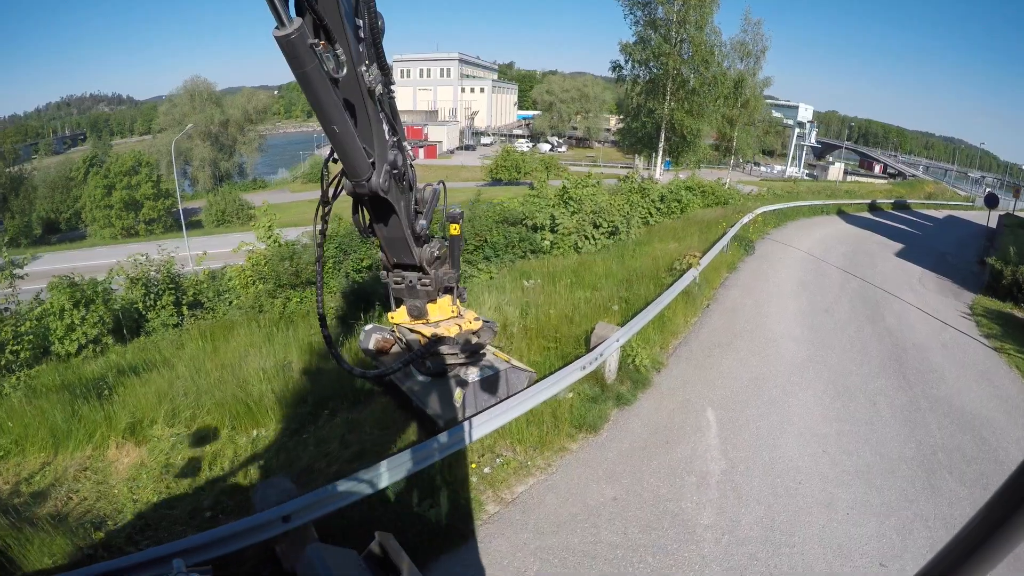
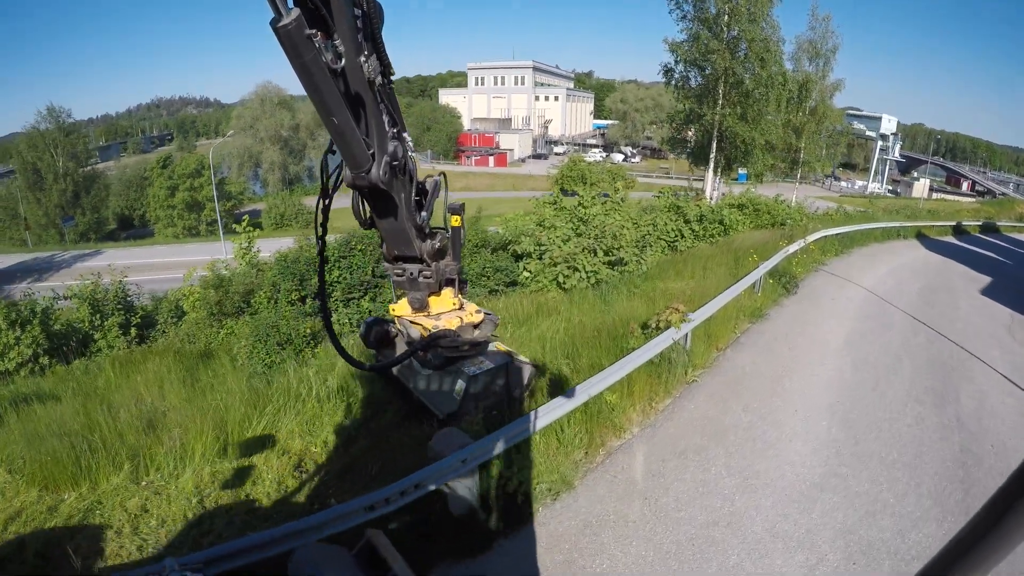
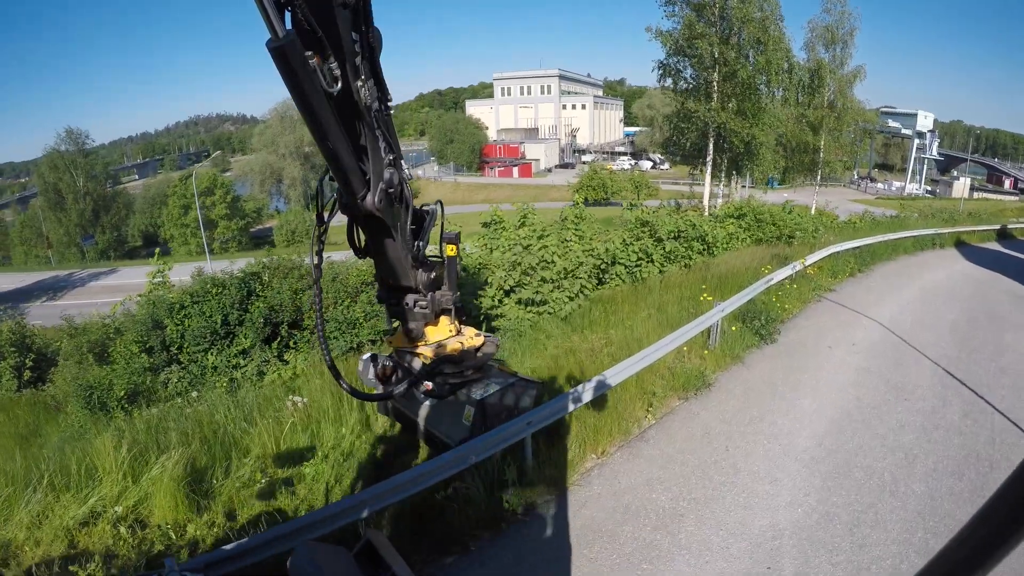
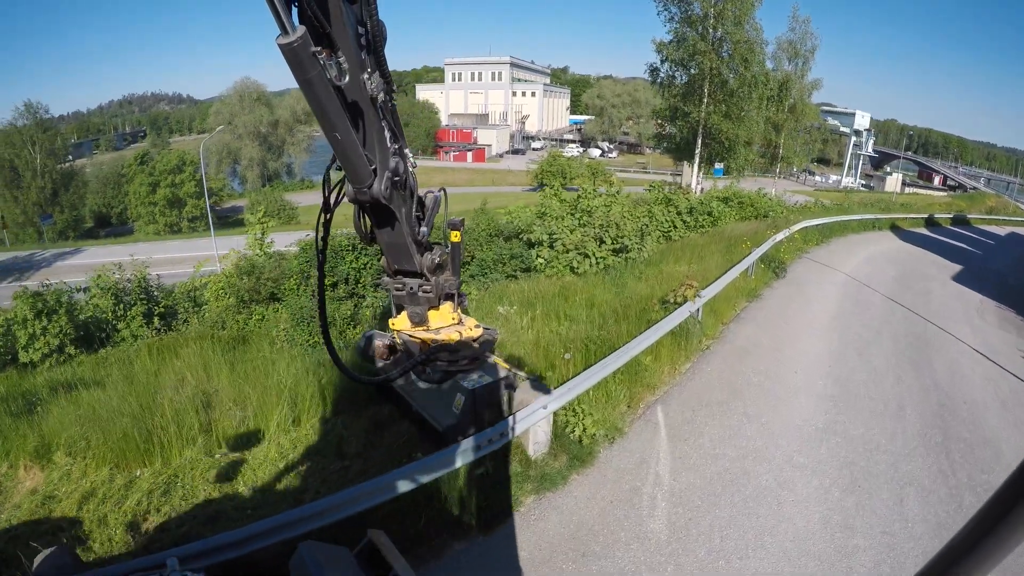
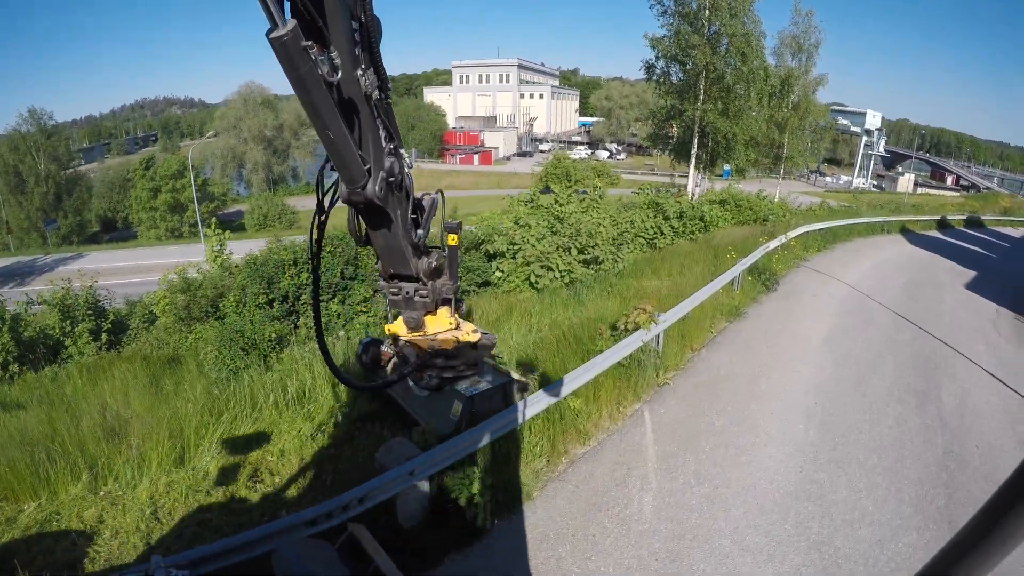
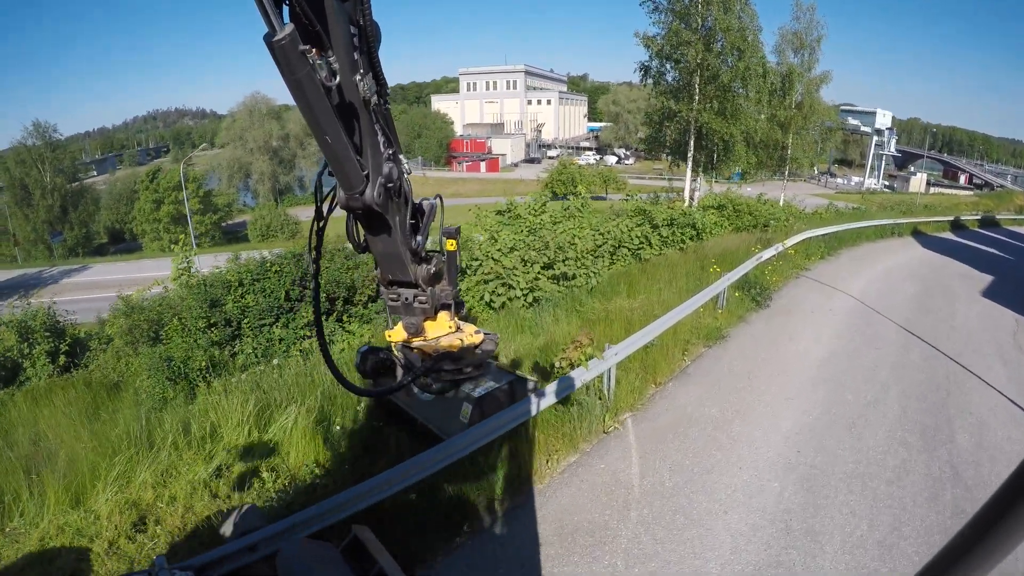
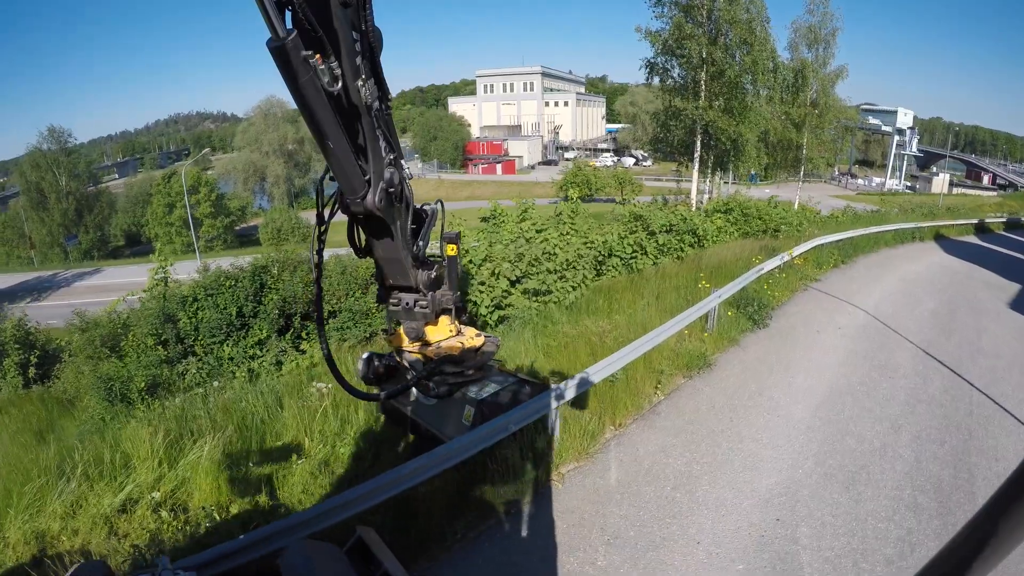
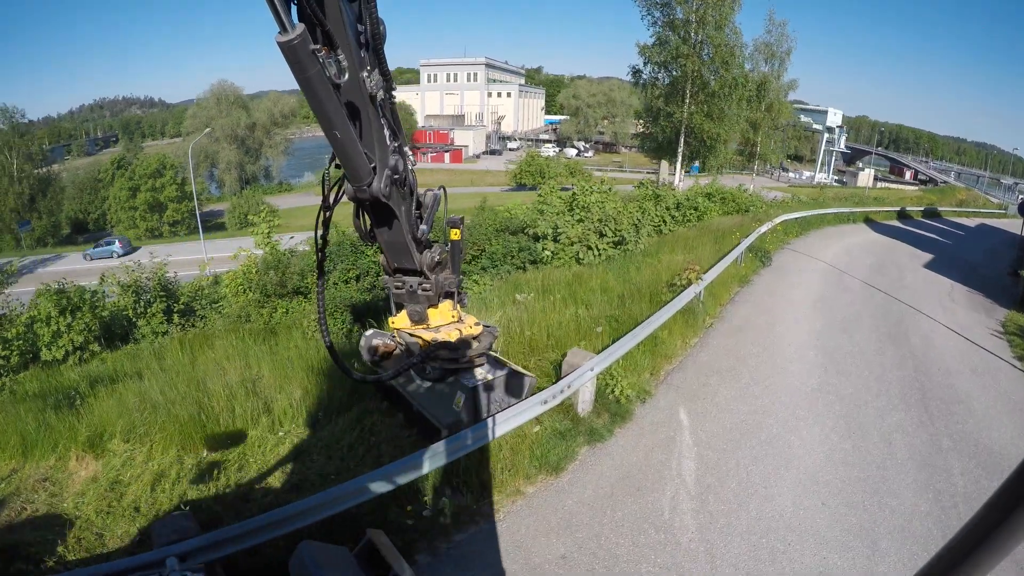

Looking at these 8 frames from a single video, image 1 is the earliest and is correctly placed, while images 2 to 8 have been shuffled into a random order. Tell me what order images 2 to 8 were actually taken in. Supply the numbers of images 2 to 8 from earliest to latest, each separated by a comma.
8, 4, 2, 5, 6, 7, 3
